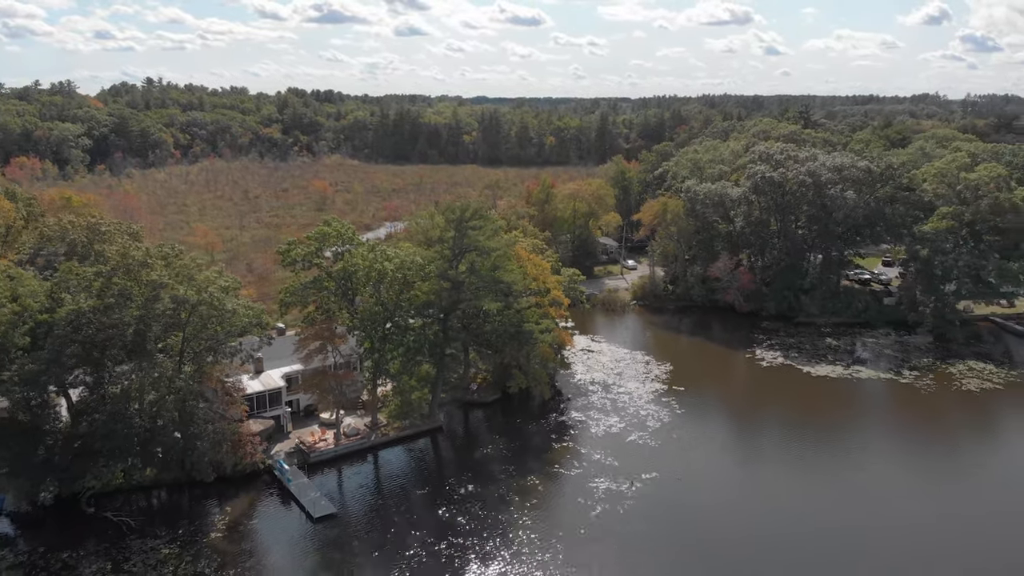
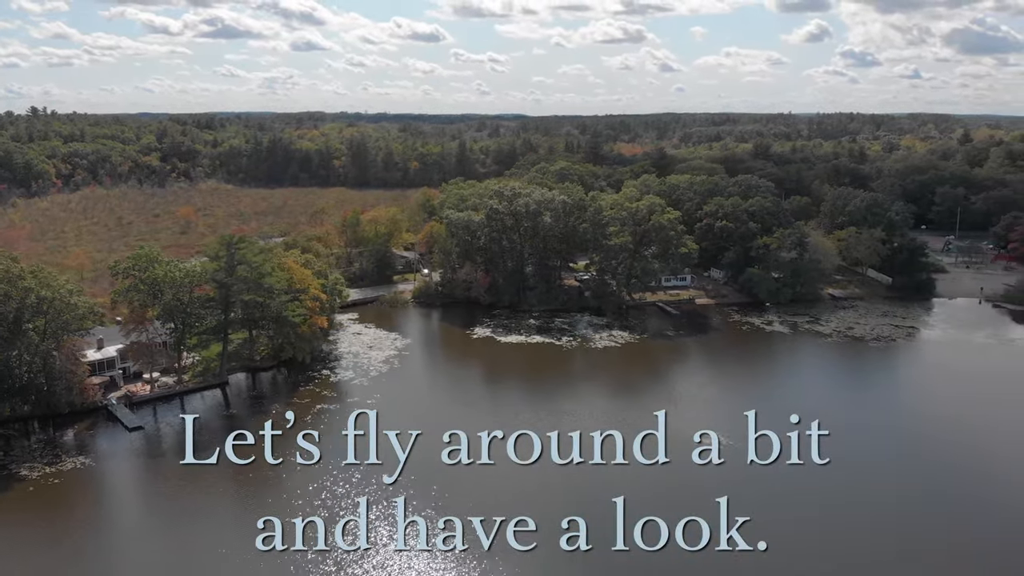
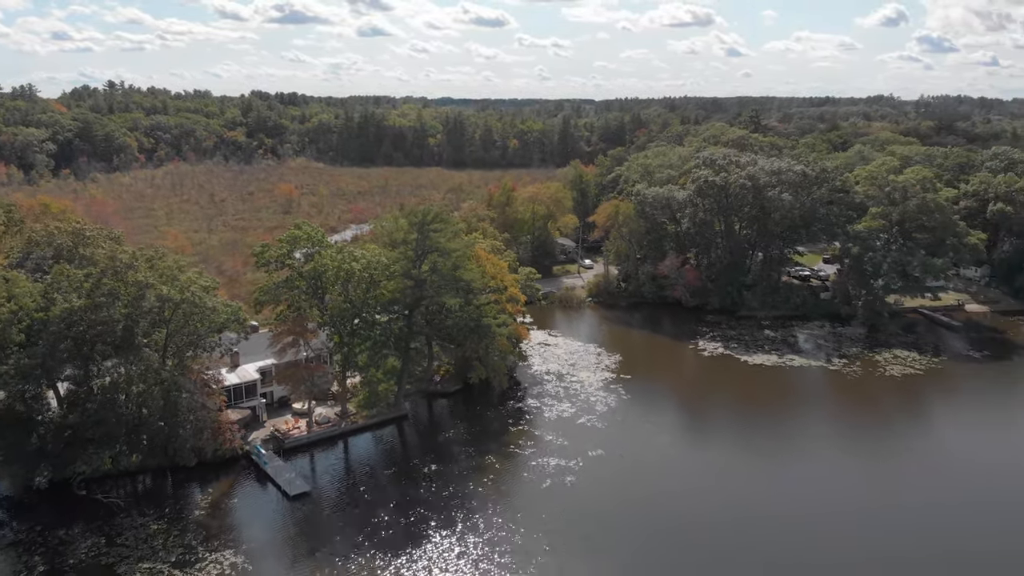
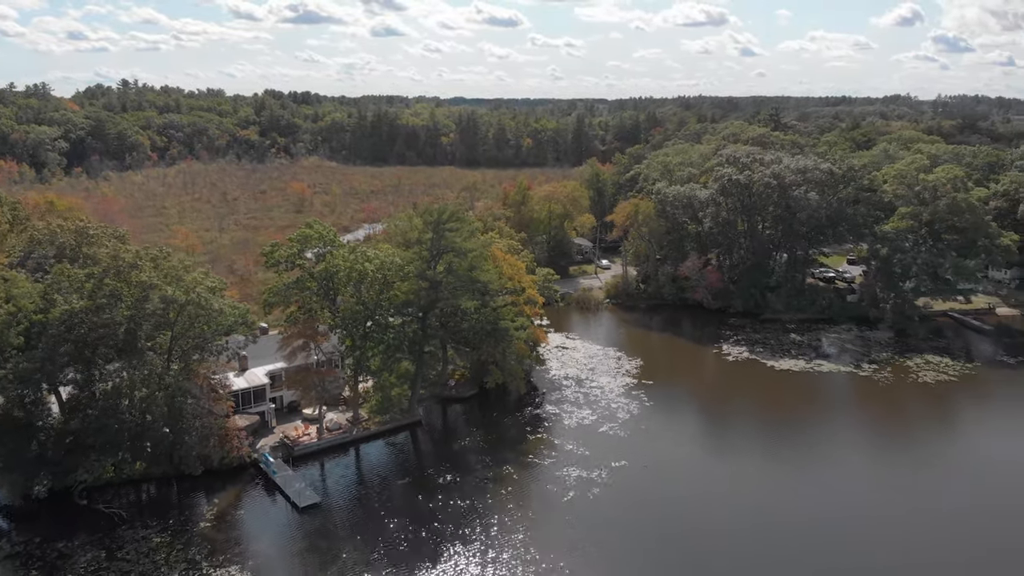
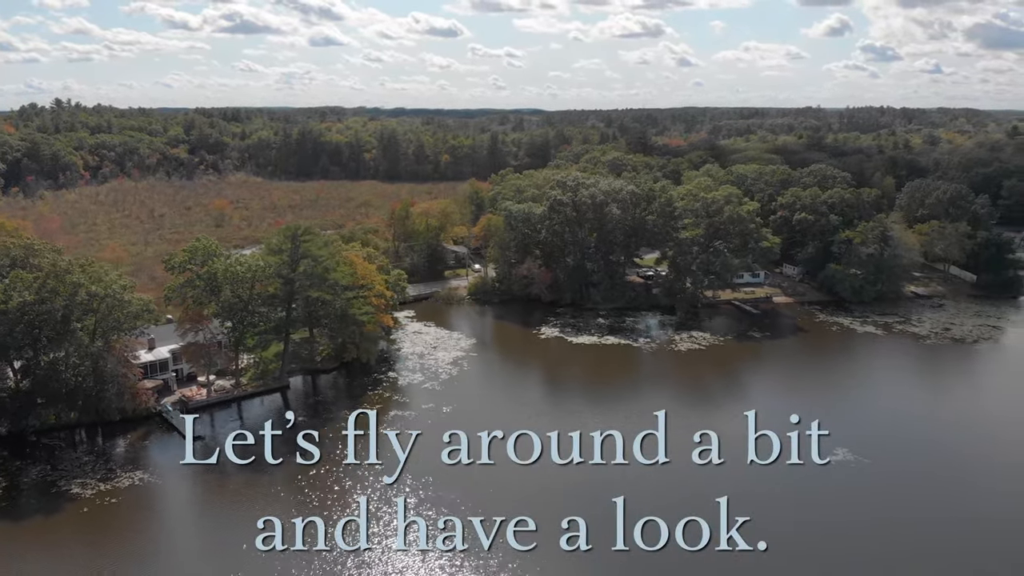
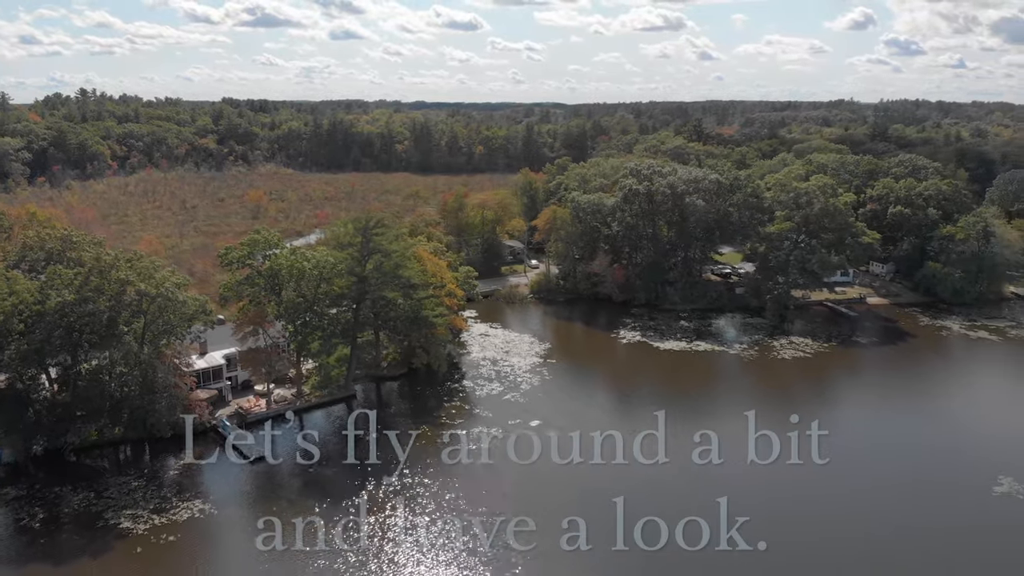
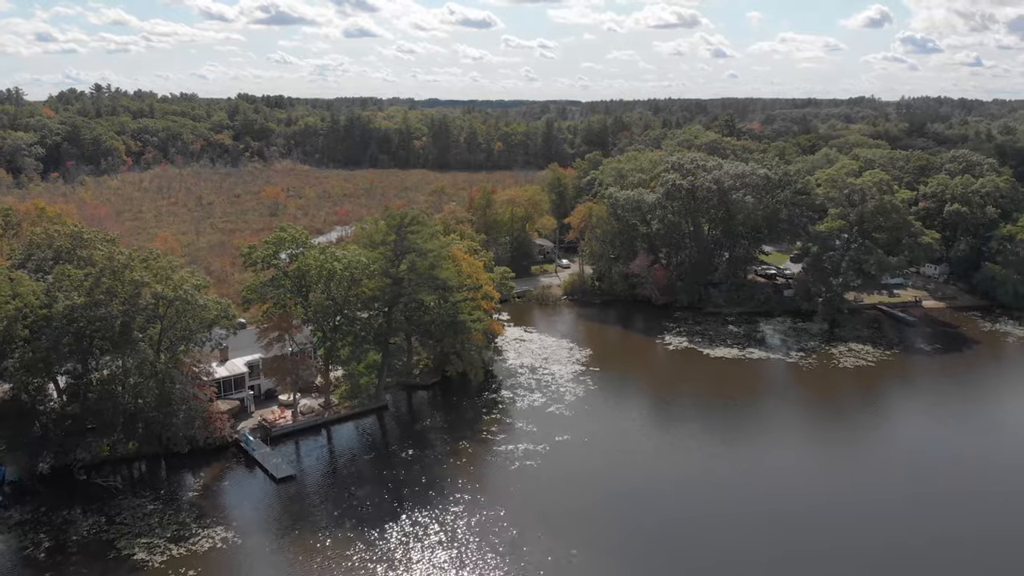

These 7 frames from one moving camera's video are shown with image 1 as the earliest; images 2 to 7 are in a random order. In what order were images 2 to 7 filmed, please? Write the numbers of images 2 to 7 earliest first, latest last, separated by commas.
4, 3, 7, 6, 5, 2
